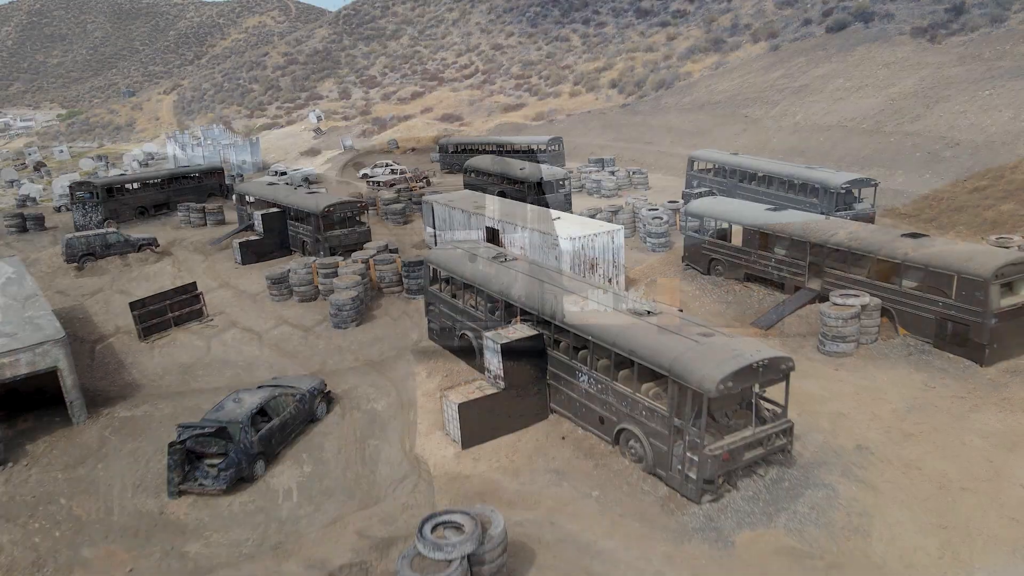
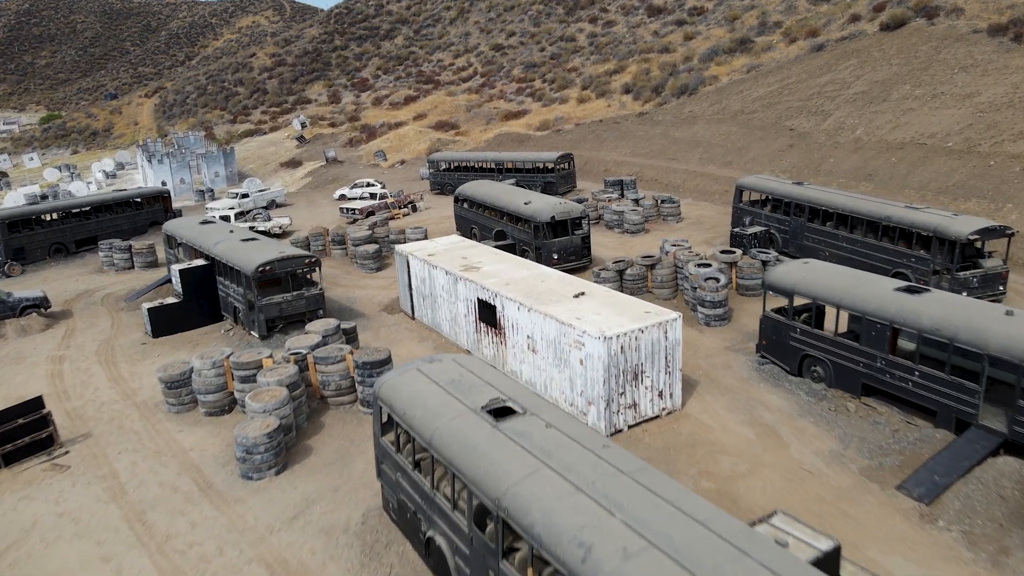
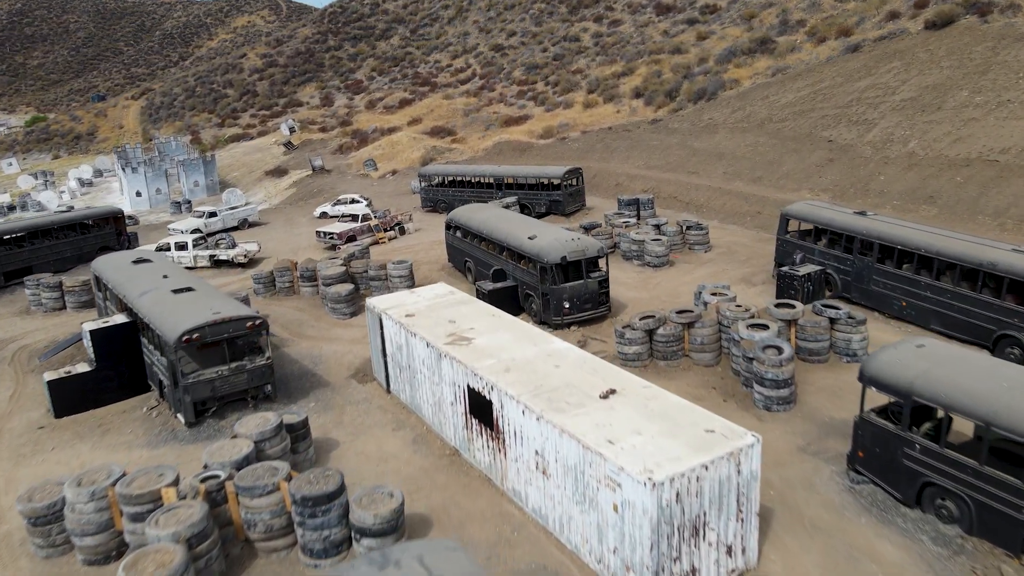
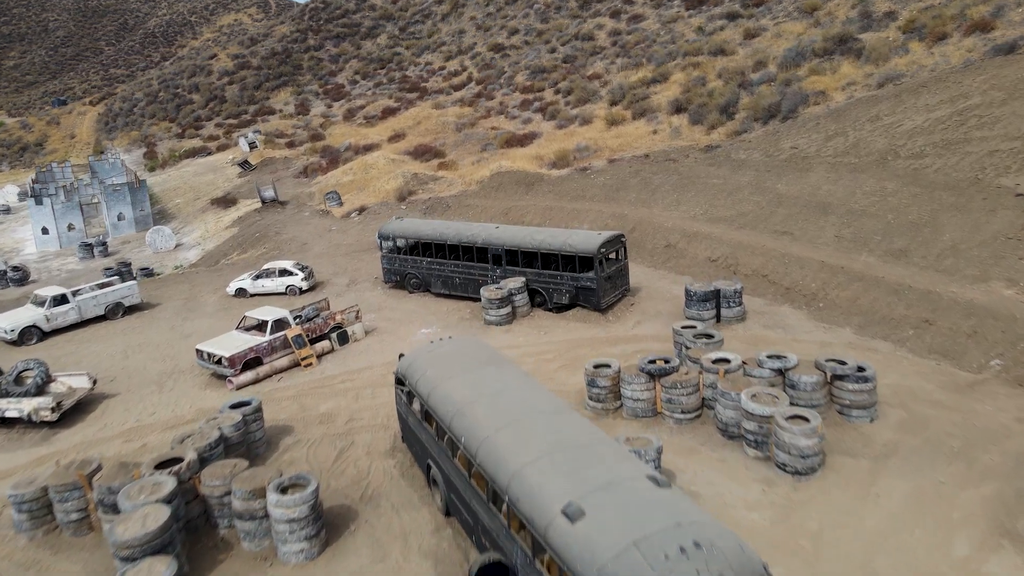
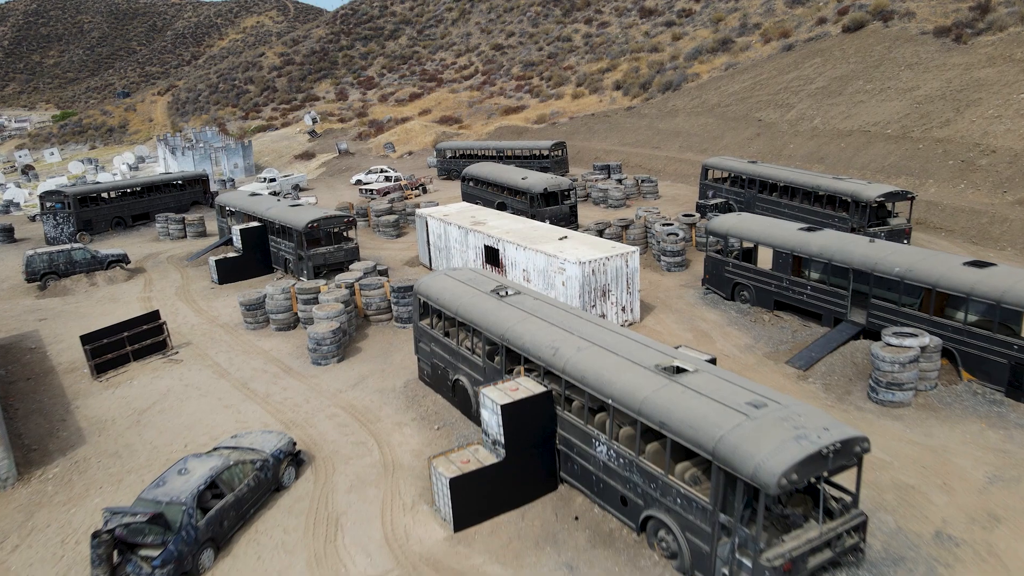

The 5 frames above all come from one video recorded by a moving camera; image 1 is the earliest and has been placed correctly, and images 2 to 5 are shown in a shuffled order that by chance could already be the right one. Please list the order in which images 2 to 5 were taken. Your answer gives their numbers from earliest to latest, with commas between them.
5, 2, 3, 4
